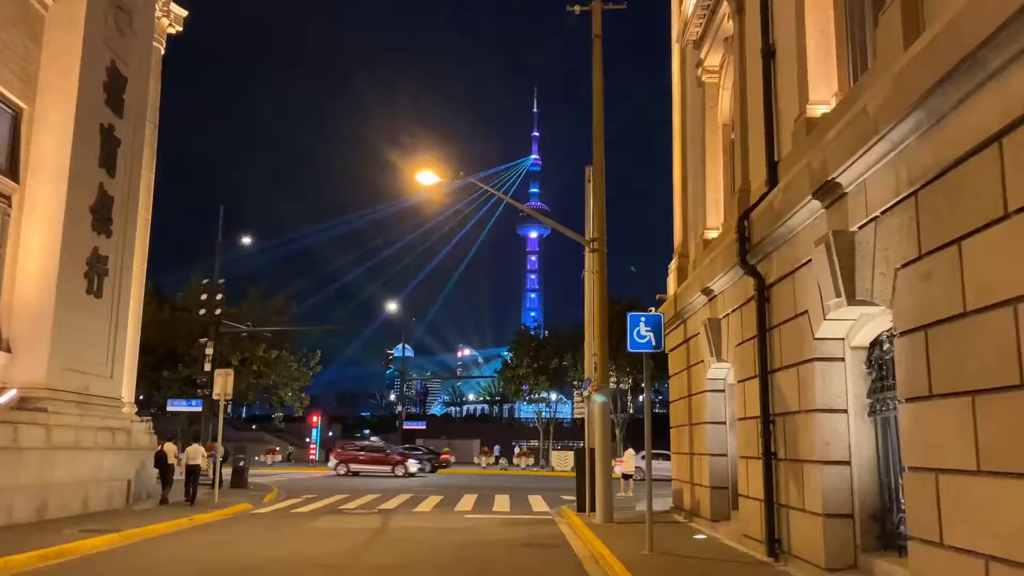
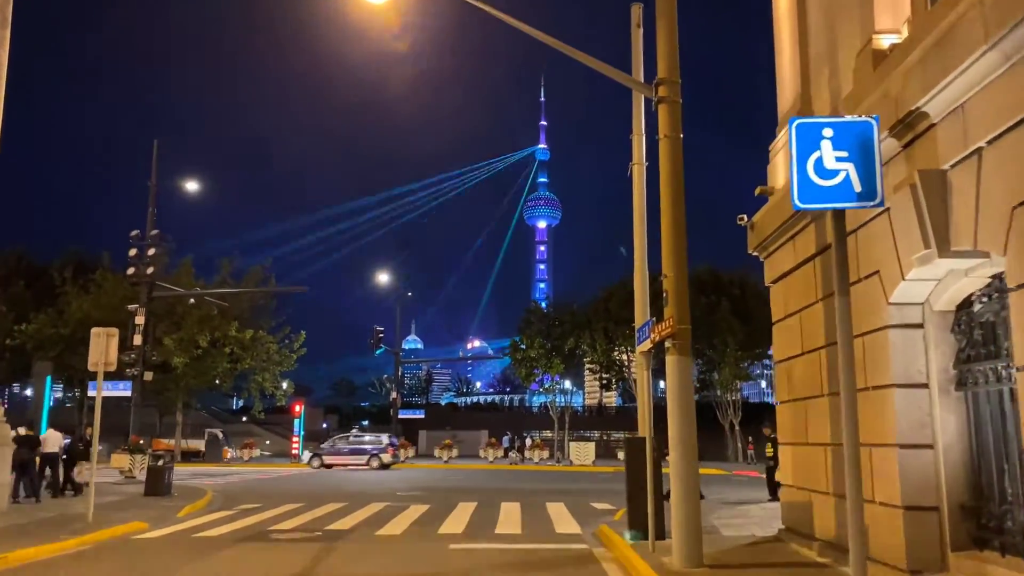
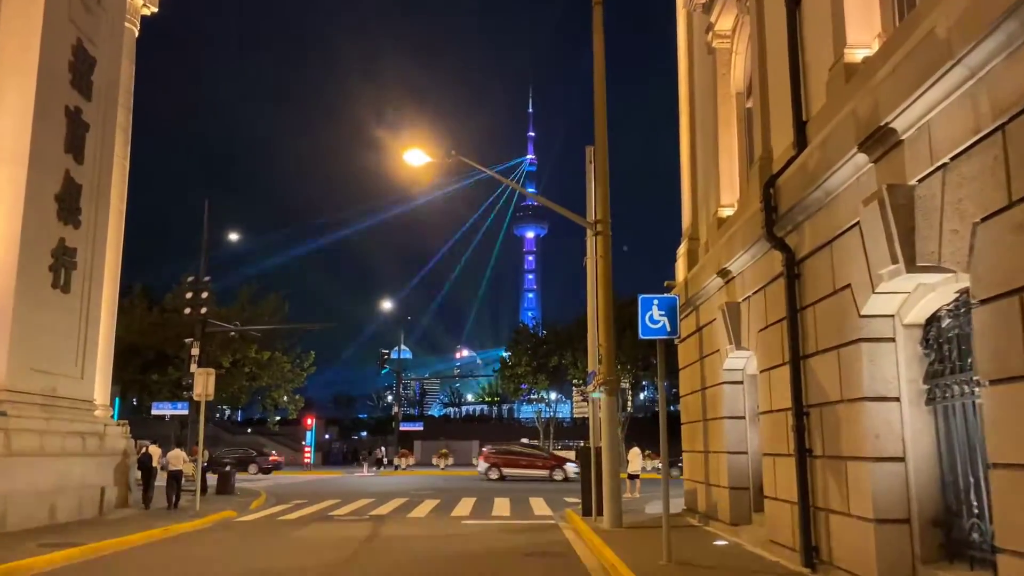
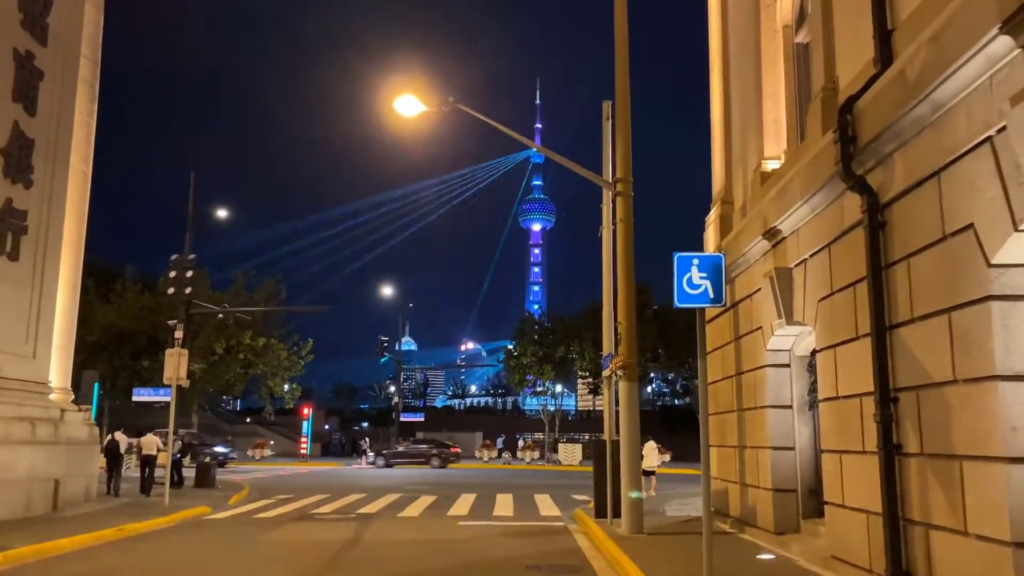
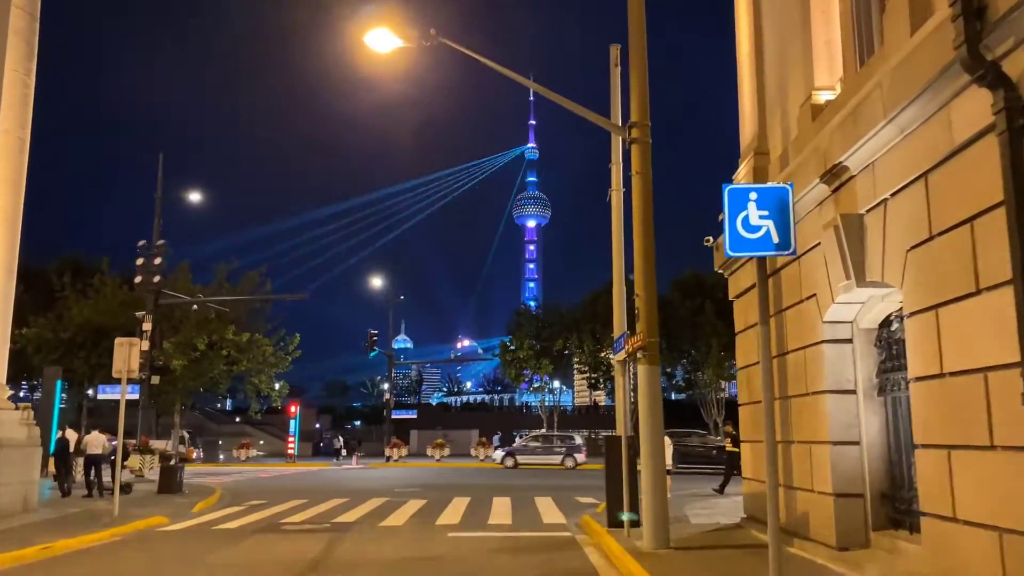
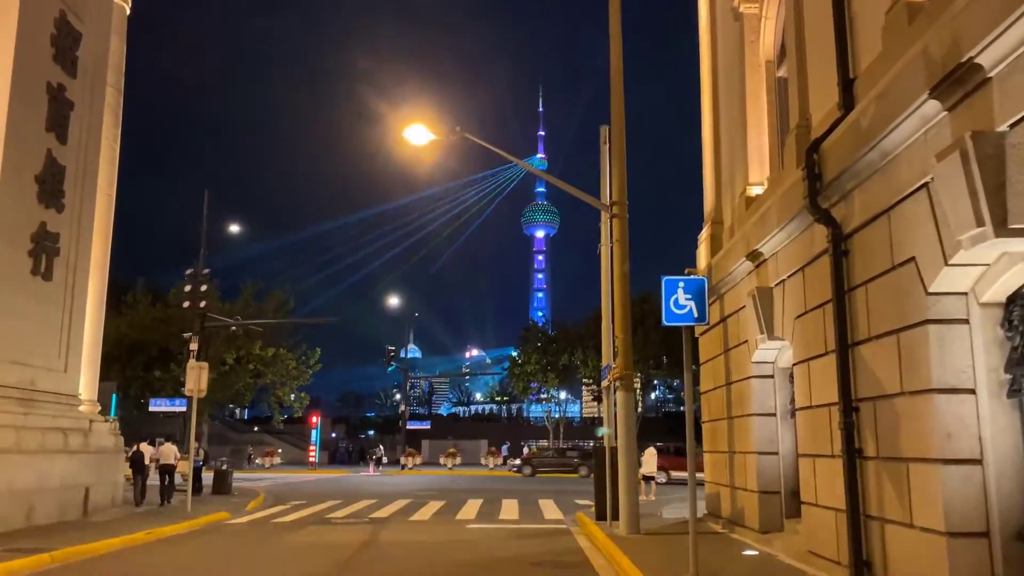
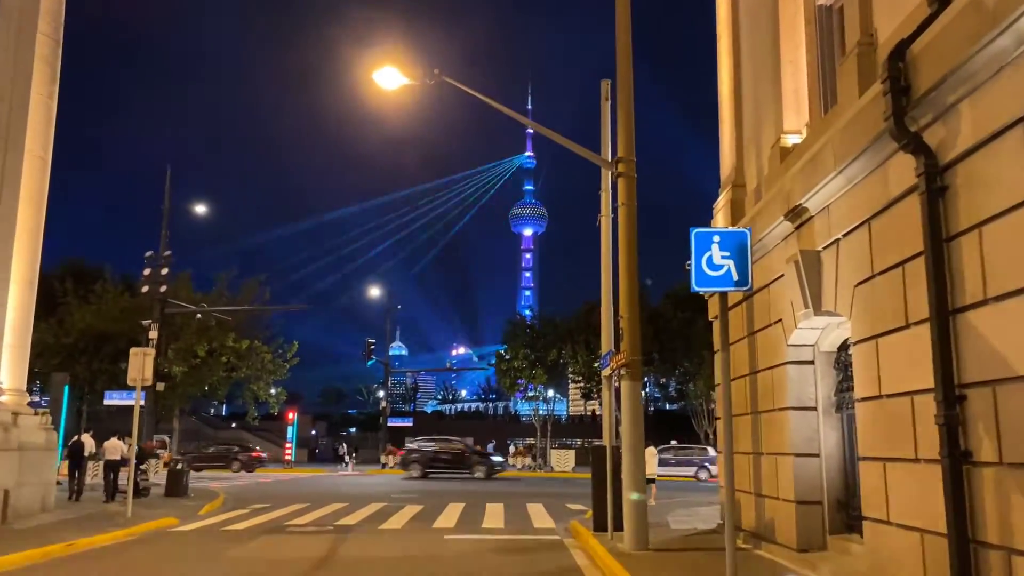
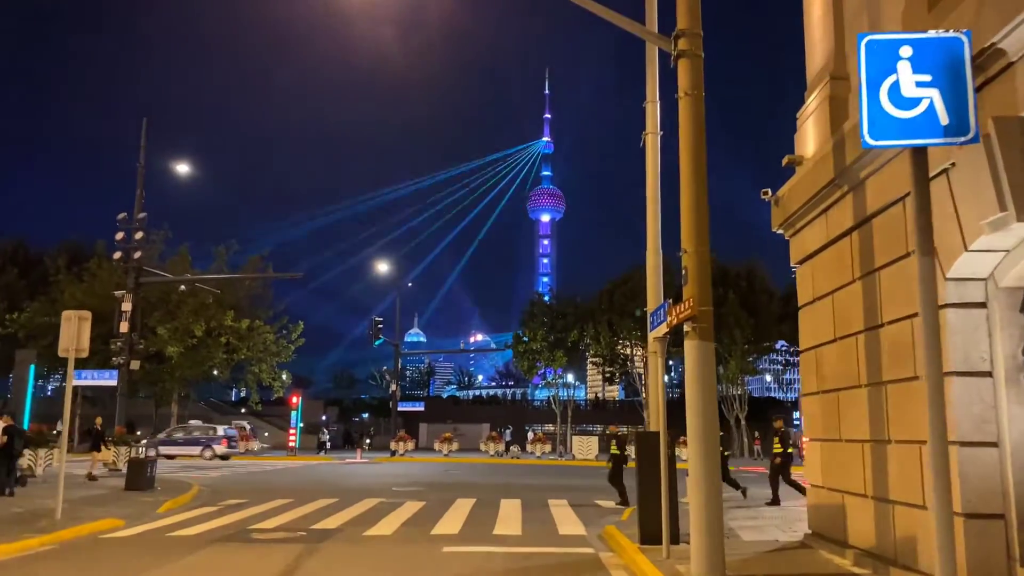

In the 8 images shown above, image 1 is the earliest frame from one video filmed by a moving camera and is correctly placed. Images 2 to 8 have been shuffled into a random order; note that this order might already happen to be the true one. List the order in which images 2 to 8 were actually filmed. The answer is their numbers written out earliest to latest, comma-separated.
3, 6, 4, 7, 5, 2, 8
